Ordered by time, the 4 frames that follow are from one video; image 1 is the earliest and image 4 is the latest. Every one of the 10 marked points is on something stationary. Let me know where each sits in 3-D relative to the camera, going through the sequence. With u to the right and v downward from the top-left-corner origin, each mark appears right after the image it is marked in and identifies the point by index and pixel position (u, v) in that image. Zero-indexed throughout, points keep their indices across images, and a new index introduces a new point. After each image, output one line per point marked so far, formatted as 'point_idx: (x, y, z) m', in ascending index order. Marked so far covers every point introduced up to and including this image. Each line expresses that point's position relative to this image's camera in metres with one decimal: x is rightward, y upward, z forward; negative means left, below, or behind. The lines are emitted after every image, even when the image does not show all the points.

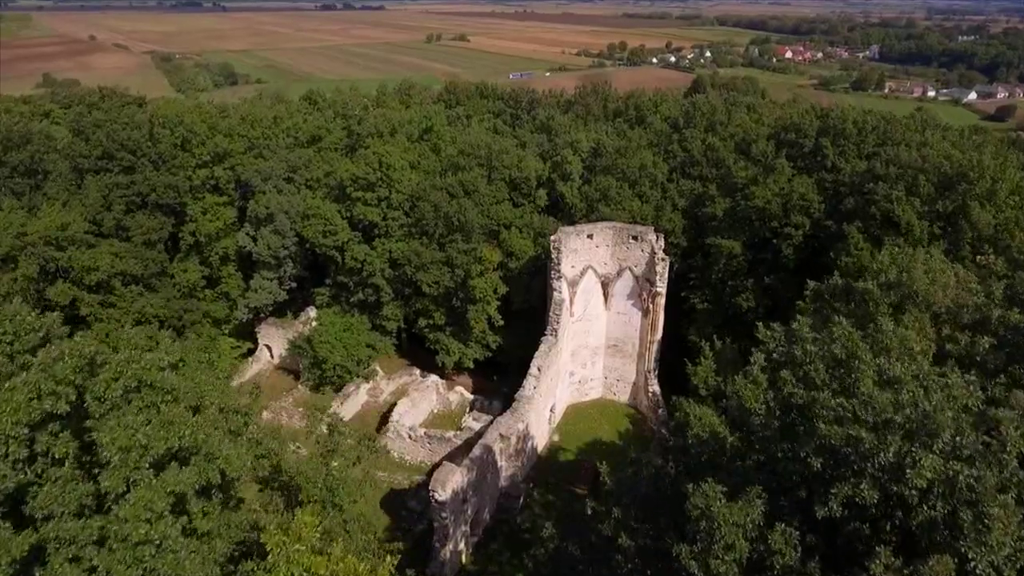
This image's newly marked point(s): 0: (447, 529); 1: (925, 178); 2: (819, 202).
0: (-1.5, -5.5, +16.5) m
1: (+10.1, +2.7, +17.5) m
2: (+8.3, +2.3, +19.4) m
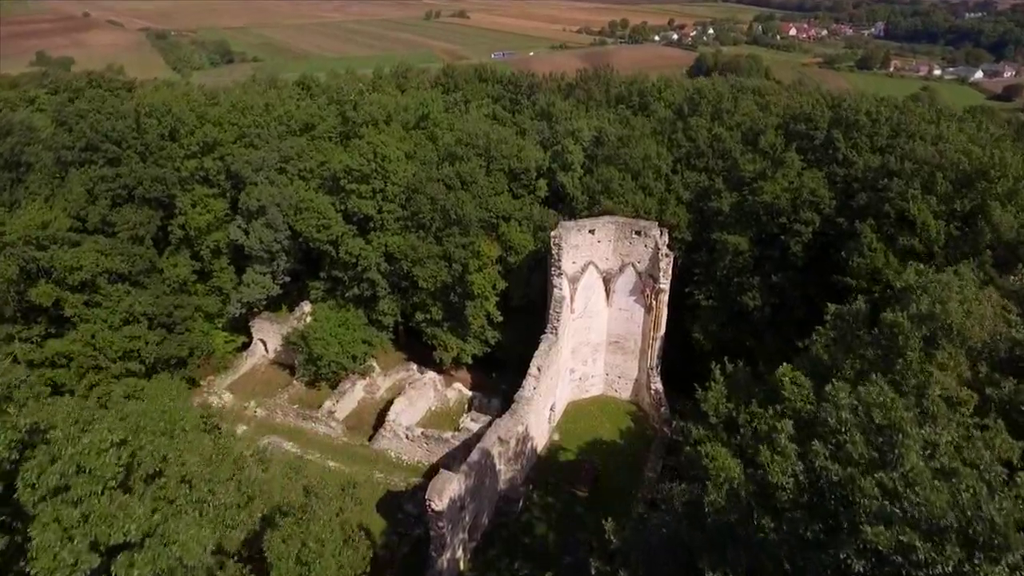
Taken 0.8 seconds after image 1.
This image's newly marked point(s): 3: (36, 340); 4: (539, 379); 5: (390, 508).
0: (-1.5, -5.6, +16.0) m
1: (+10.0, +2.7, +16.7) m
2: (+8.3, +2.3, +18.6) m
3: (-12.8, -1.4, +19.2) m
4: (+0.7, -2.5, +19.7) m
5: (-3.3, -6.0, +19.5) m
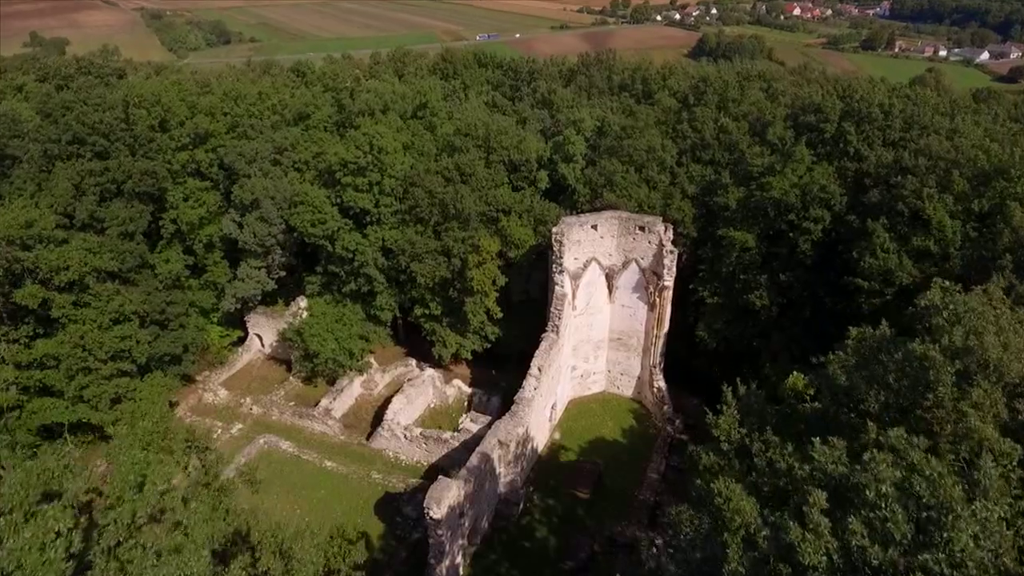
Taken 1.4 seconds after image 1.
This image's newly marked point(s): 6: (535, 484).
0: (-1.5, -5.6, +15.6) m
1: (+10.0, +2.6, +16.1) m
2: (+8.3, +2.4, +18.1) m
3: (-12.8, -1.4, +18.7) m
4: (+0.7, -2.4, +19.2) m
5: (-3.3, -5.9, +19.1) m
6: (+0.6, -5.4, +19.8) m
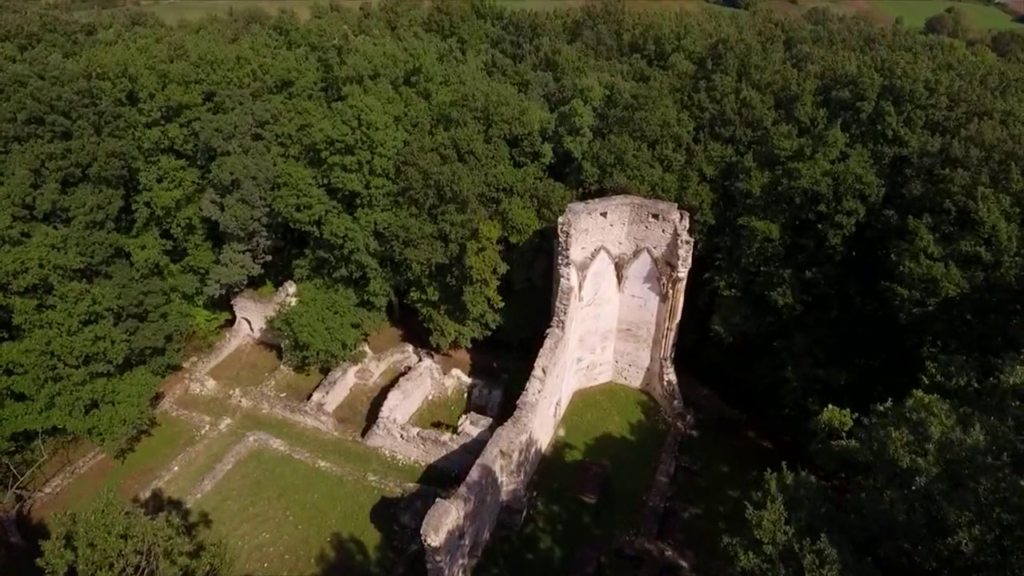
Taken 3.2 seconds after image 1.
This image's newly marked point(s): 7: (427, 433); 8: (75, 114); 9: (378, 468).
0: (-1.4, -5.8, +14.6) m
1: (+10.1, +2.5, +14.4) m
2: (+8.4, +2.4, +16.4) m
3: (-12.7, -1.3, +17.4) m
4: (+0.8, -2.3, +17.9) m
5: (-3.2, -5.8, +18.1) m
6: (+0.7, -5.3, +18.7) m
7: (-2.3, -3.9, +19.2) m
8: (-12.3, +5.0, +20.3) m
9: (-3.7, -5.0, +19.5) m
